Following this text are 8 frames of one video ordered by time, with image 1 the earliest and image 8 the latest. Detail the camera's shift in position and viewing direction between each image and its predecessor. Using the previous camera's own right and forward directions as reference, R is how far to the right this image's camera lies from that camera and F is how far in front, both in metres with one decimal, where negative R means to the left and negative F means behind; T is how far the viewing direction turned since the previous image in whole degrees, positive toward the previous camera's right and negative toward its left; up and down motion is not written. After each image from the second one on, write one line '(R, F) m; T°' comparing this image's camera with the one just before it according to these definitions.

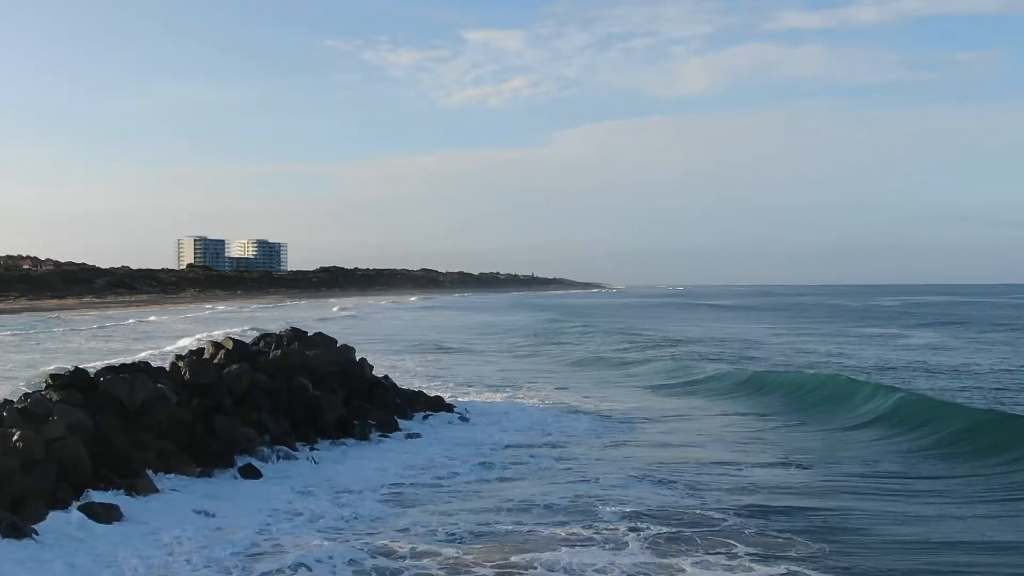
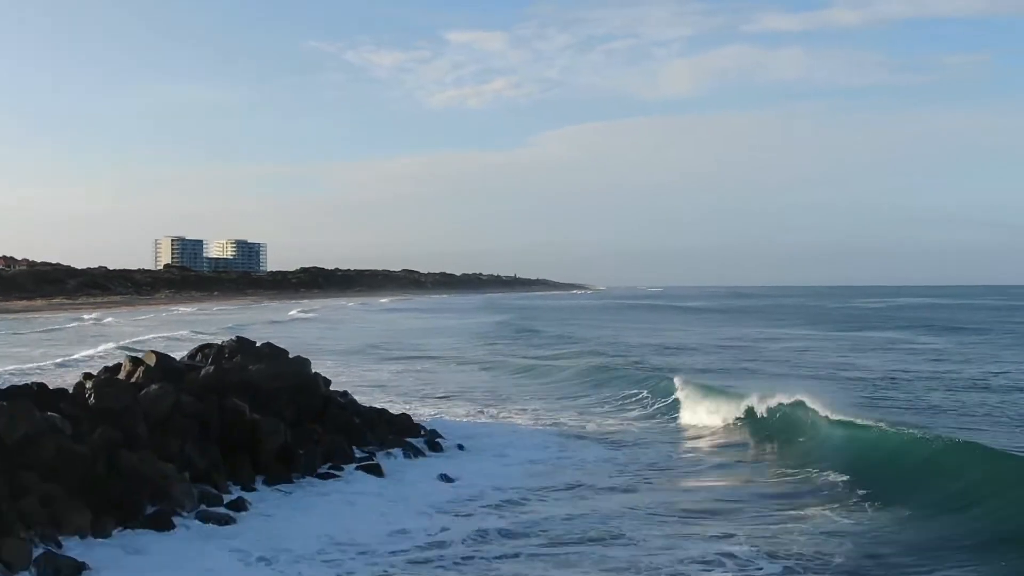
(0.0, +2.8) m; +1°
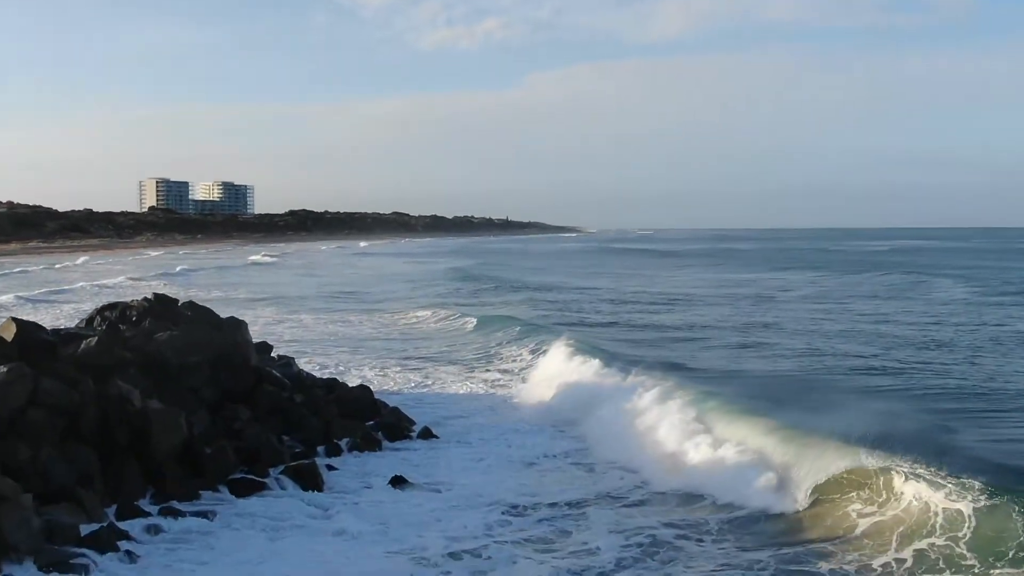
(+0.1, +3.7) m; 0°
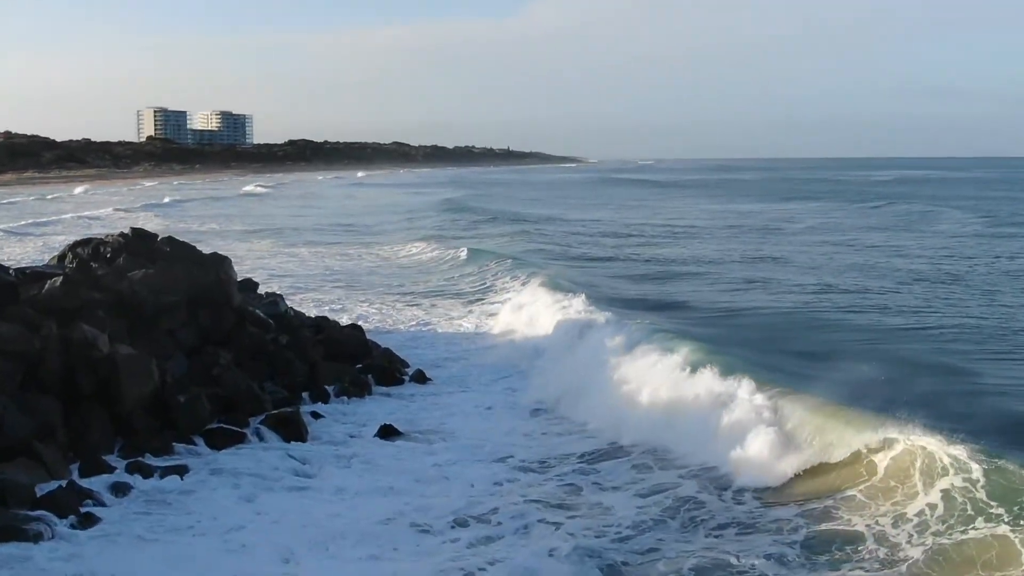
(0.0, +0.8) m; 0°
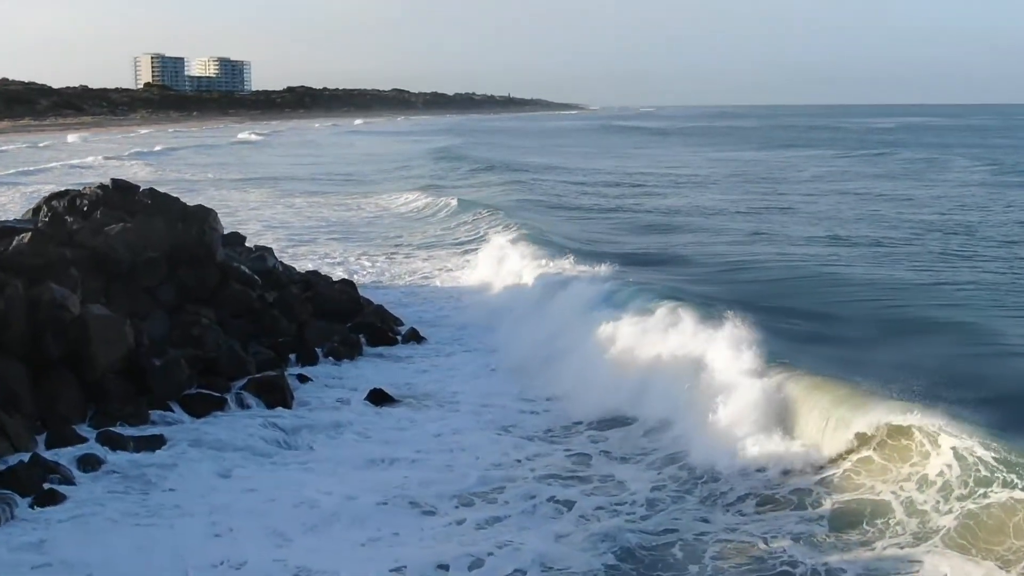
(0.0, +0.6) m; 0°
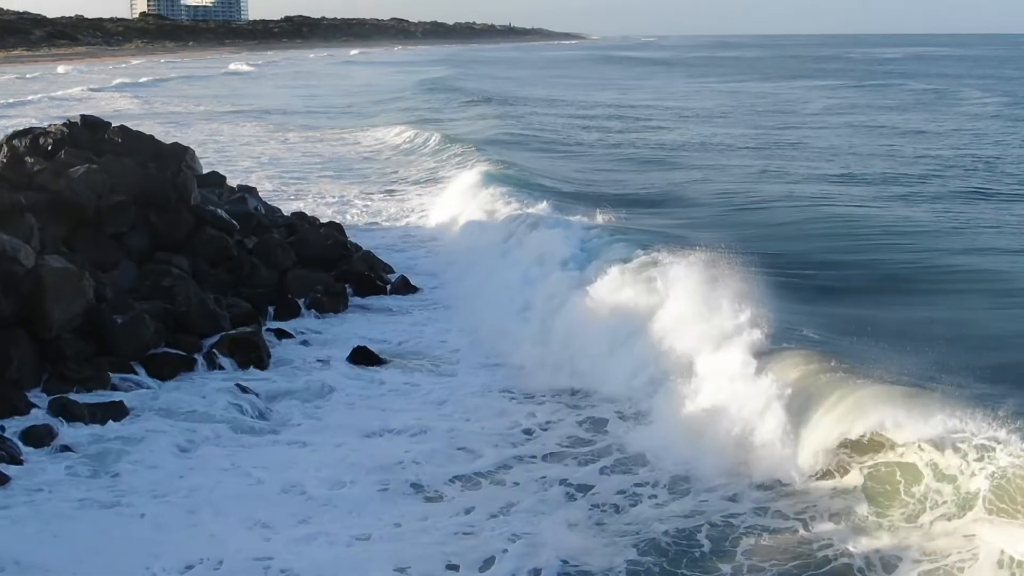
(0.0, +0.8) m; 0°
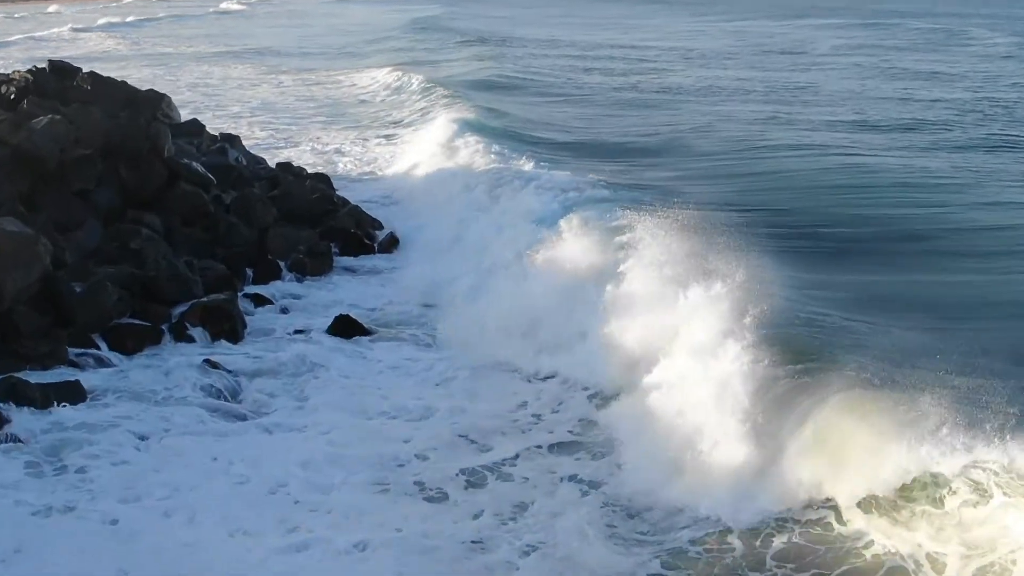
(0.0, +0.7) m; 0°
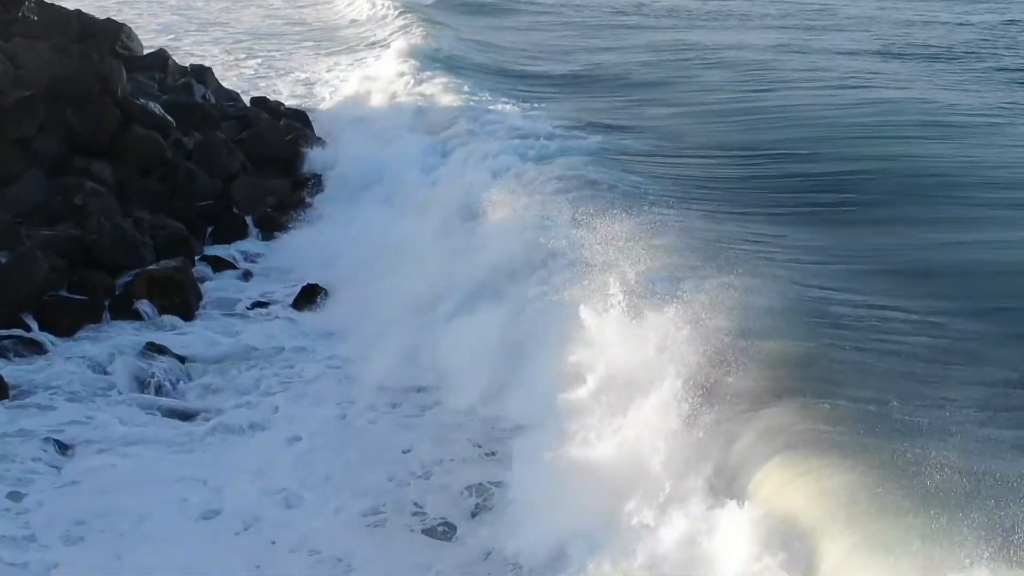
(+0.1, +1.0) m; 0°
